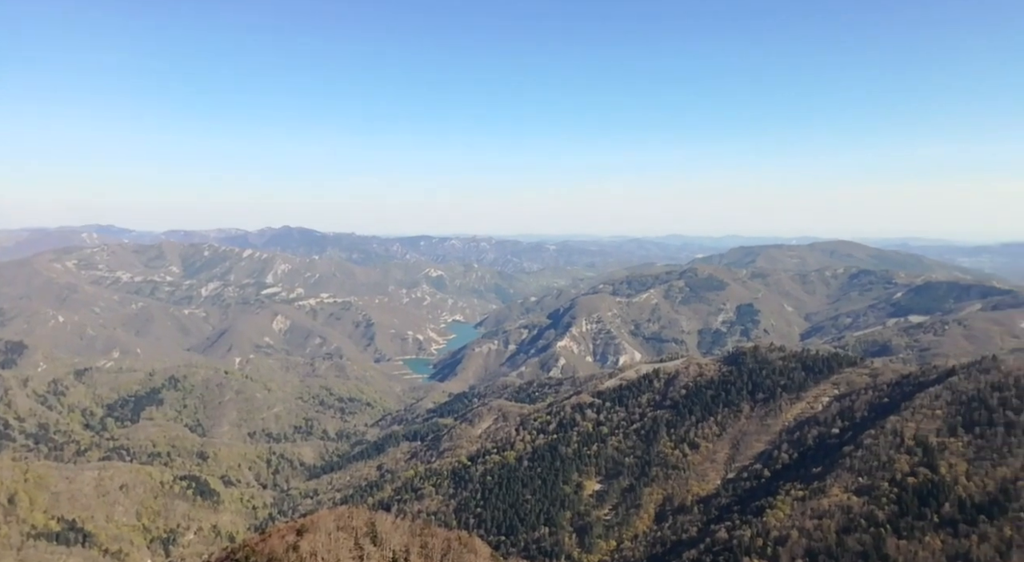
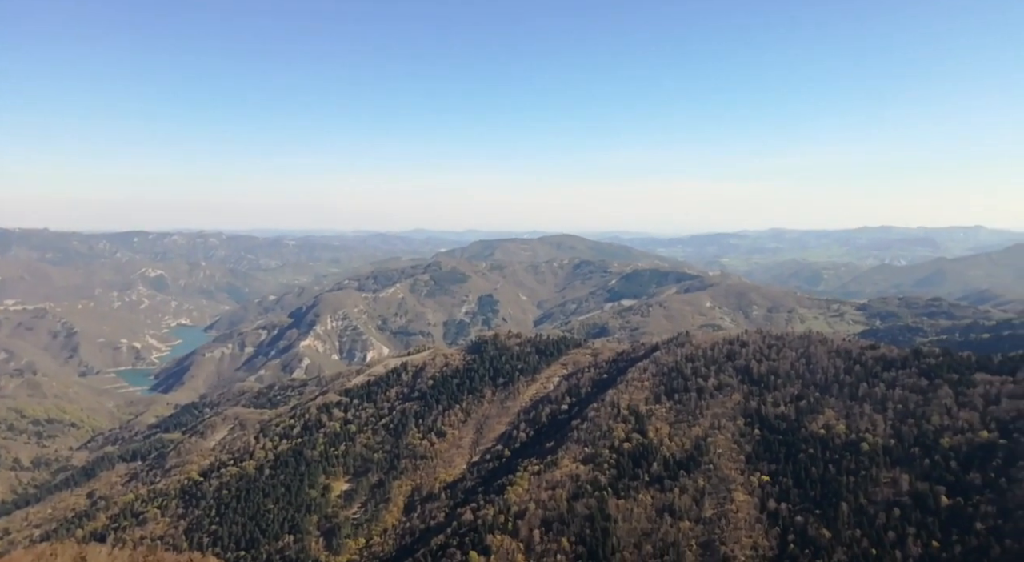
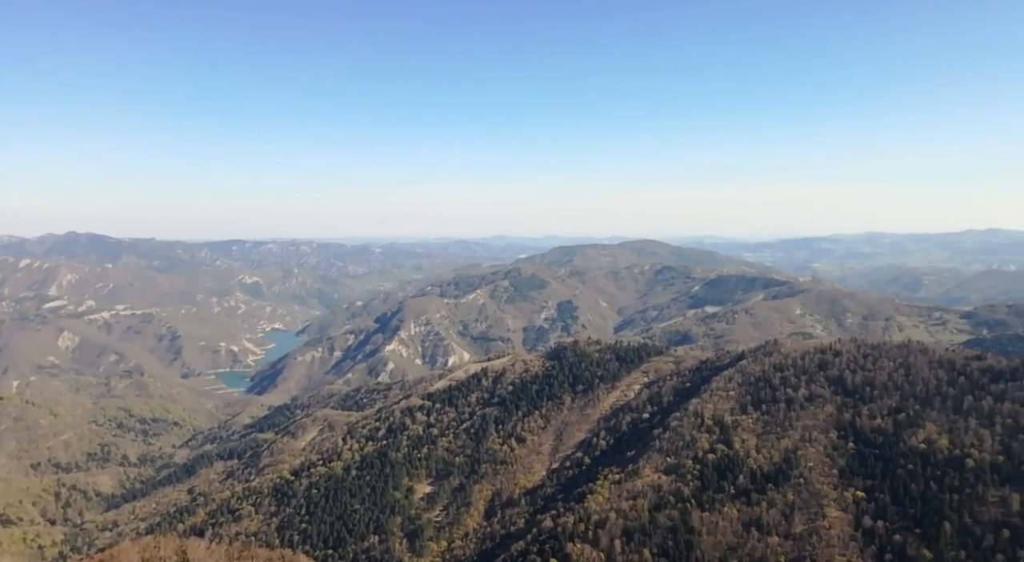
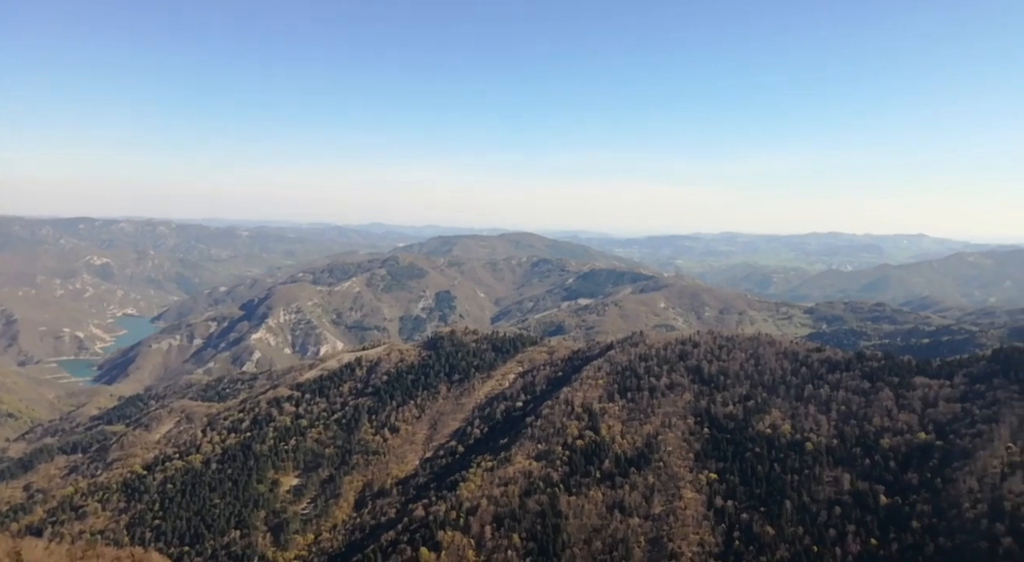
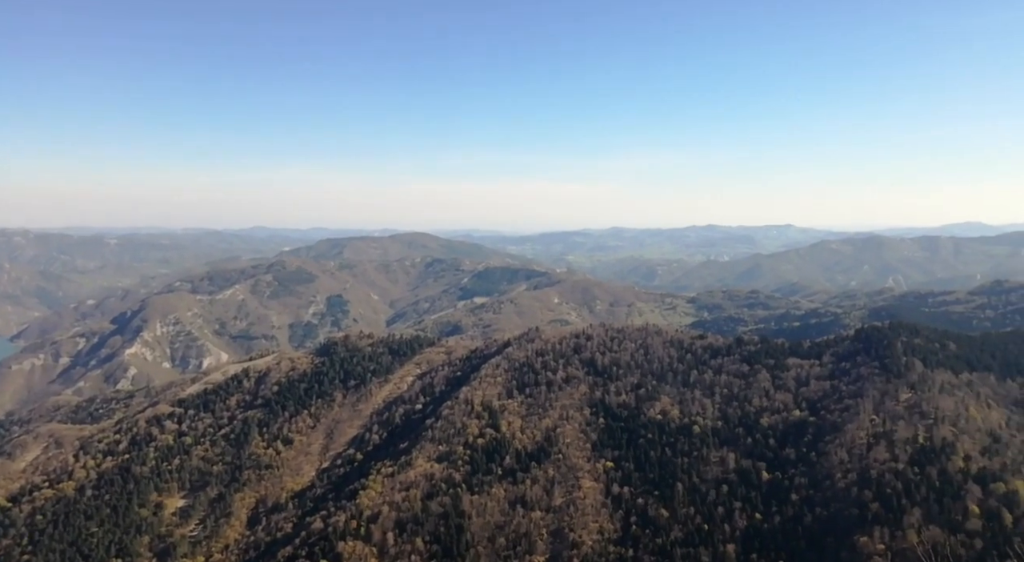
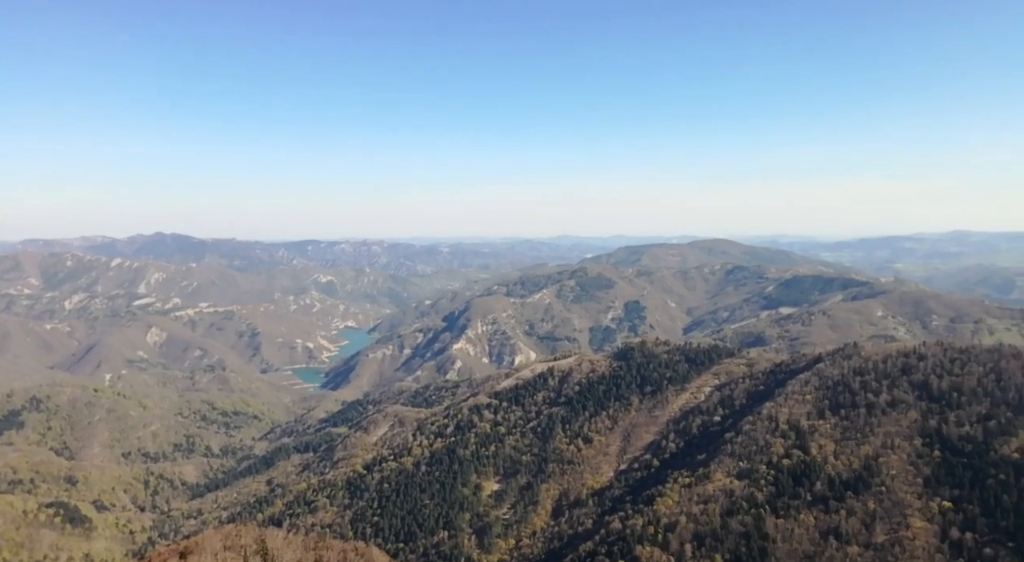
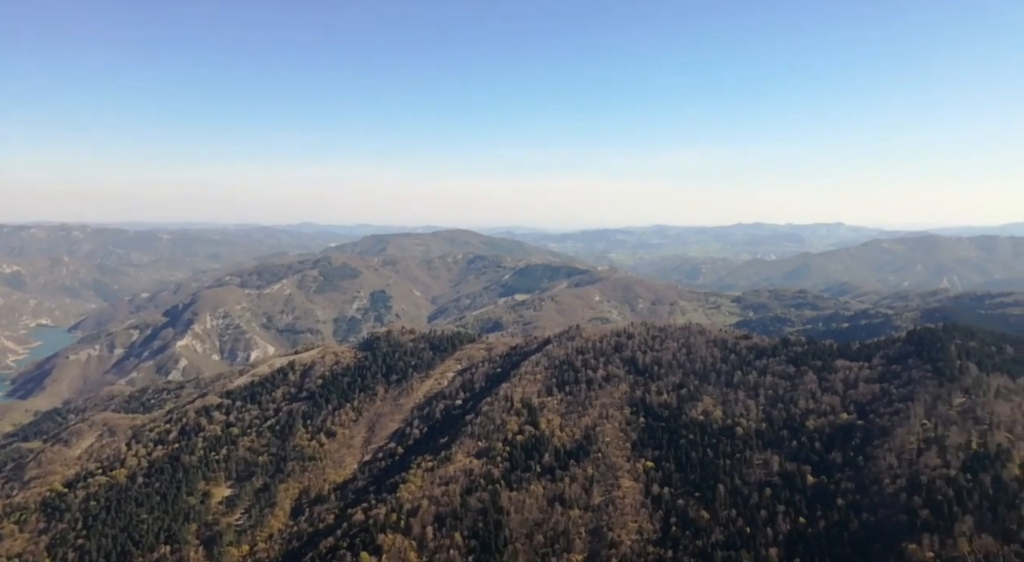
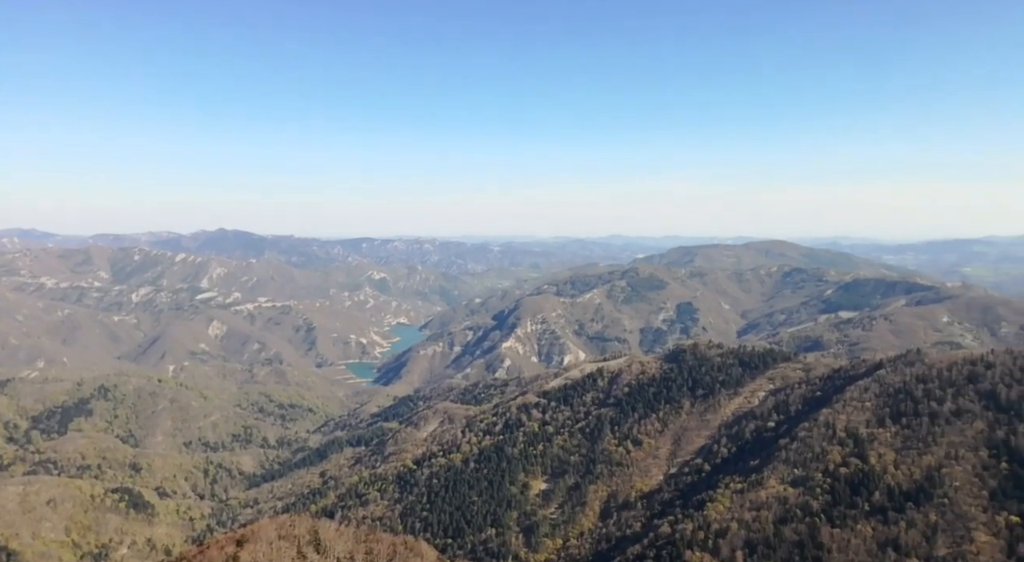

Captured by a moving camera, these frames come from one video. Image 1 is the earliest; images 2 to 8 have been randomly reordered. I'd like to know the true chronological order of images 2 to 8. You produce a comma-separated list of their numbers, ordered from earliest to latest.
8, 6, 3, 2, 4, 7, 5
